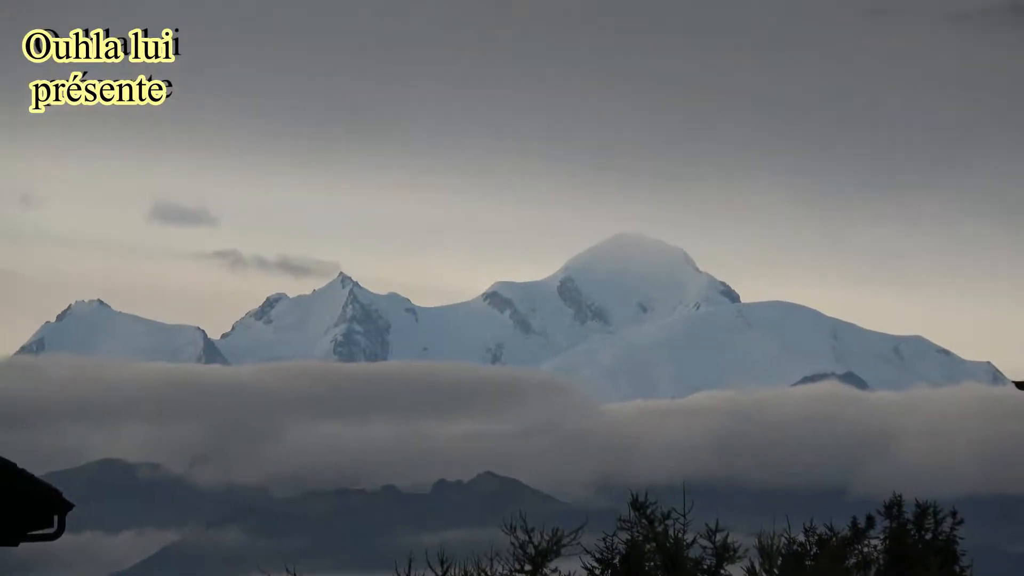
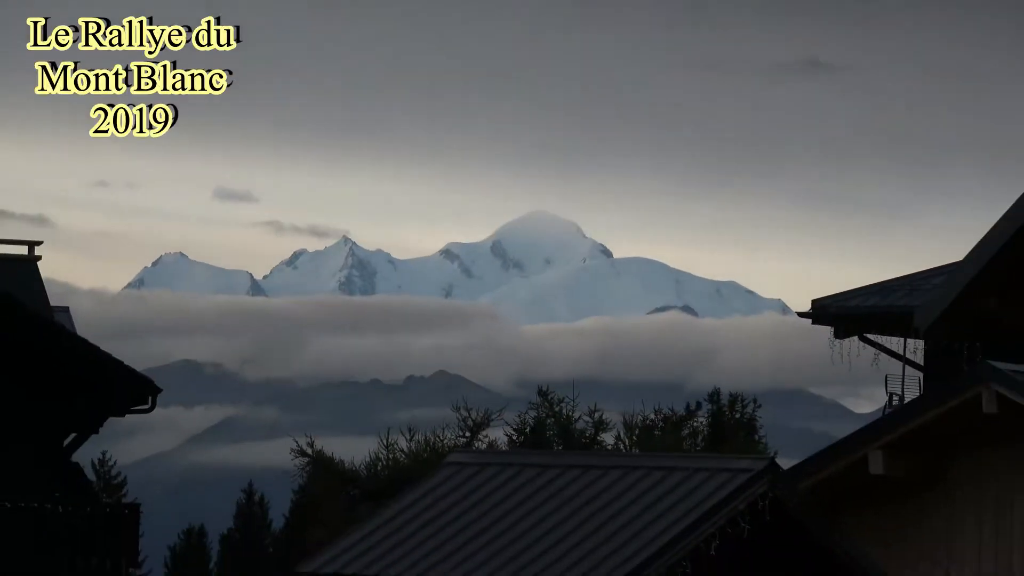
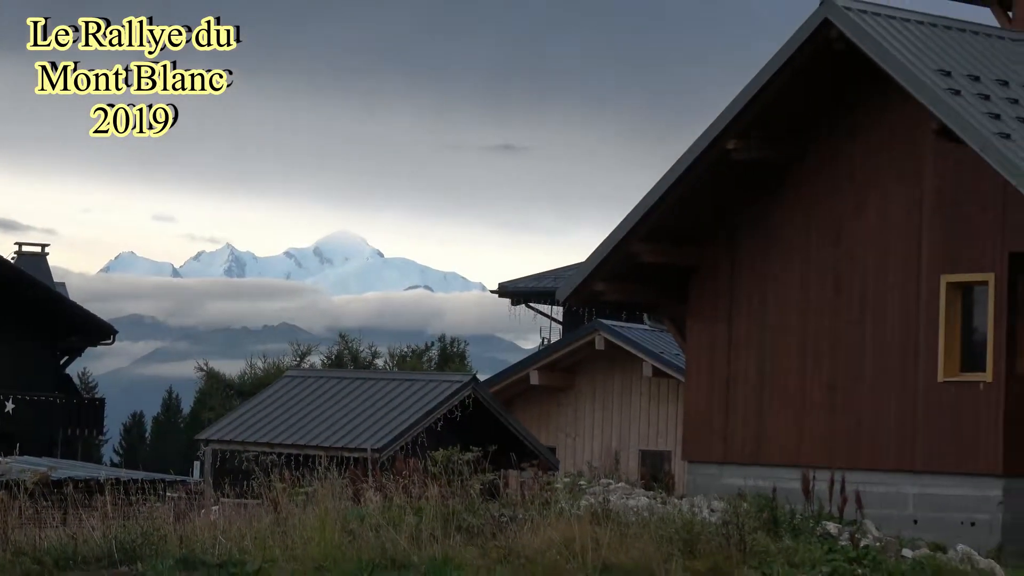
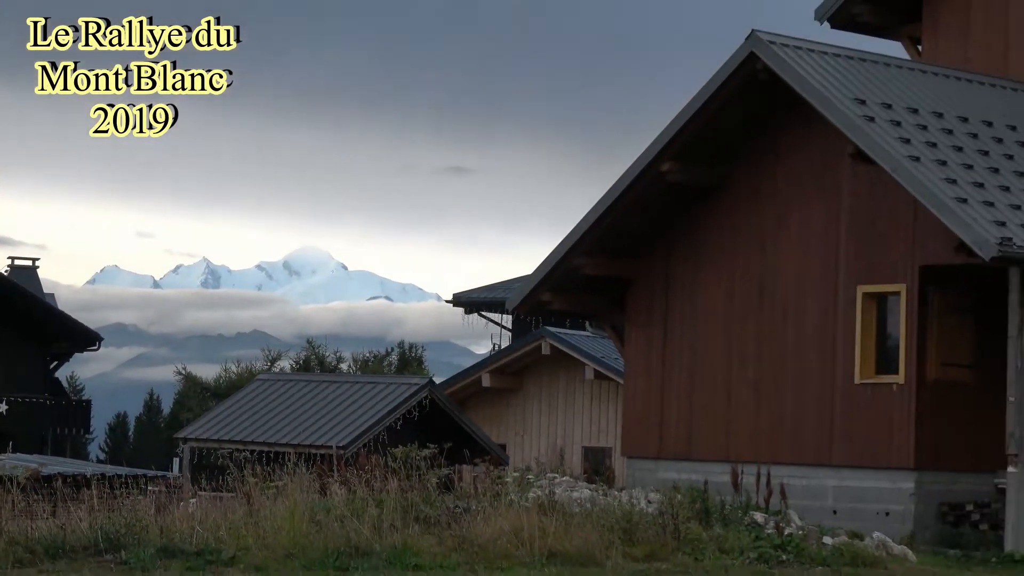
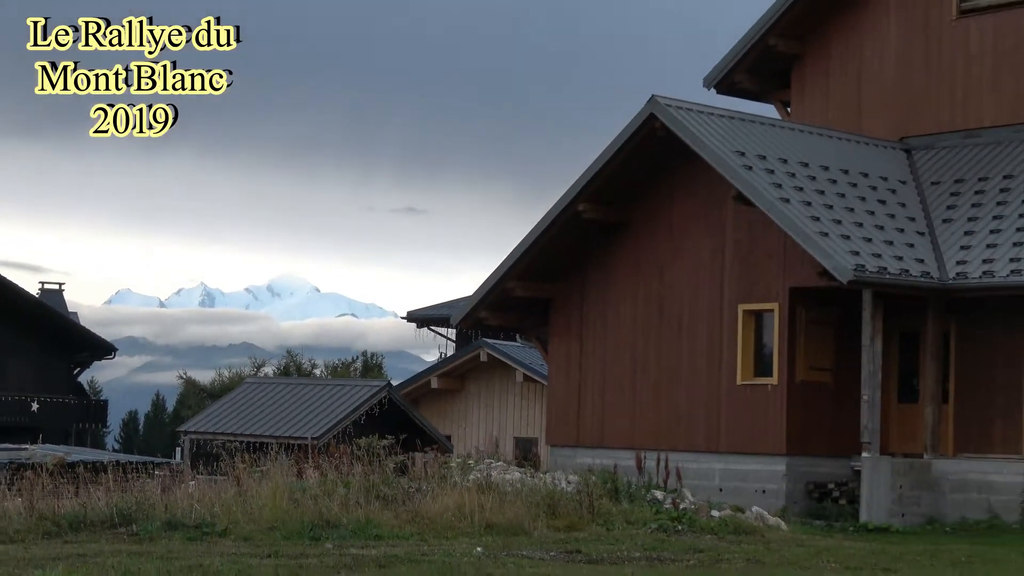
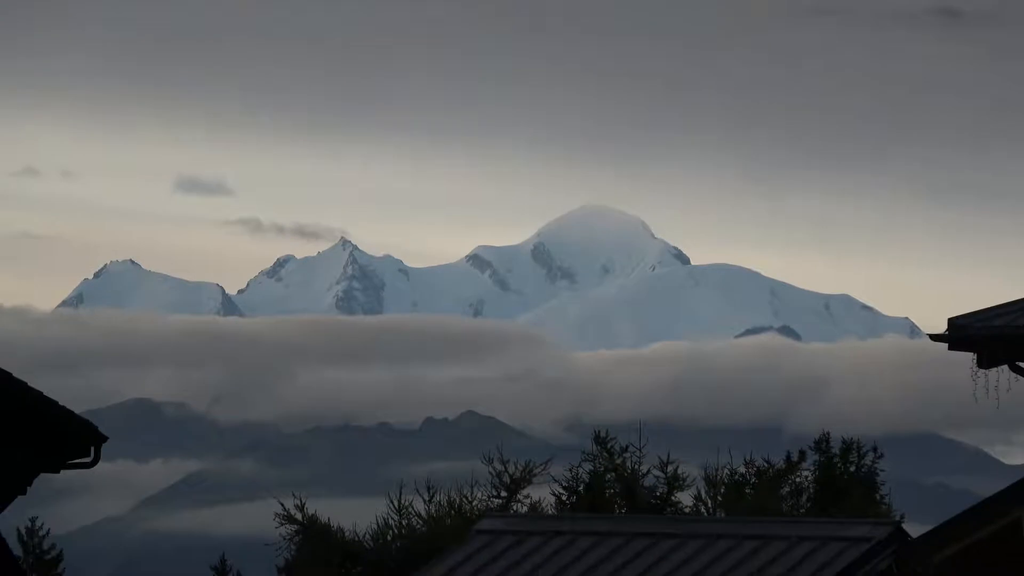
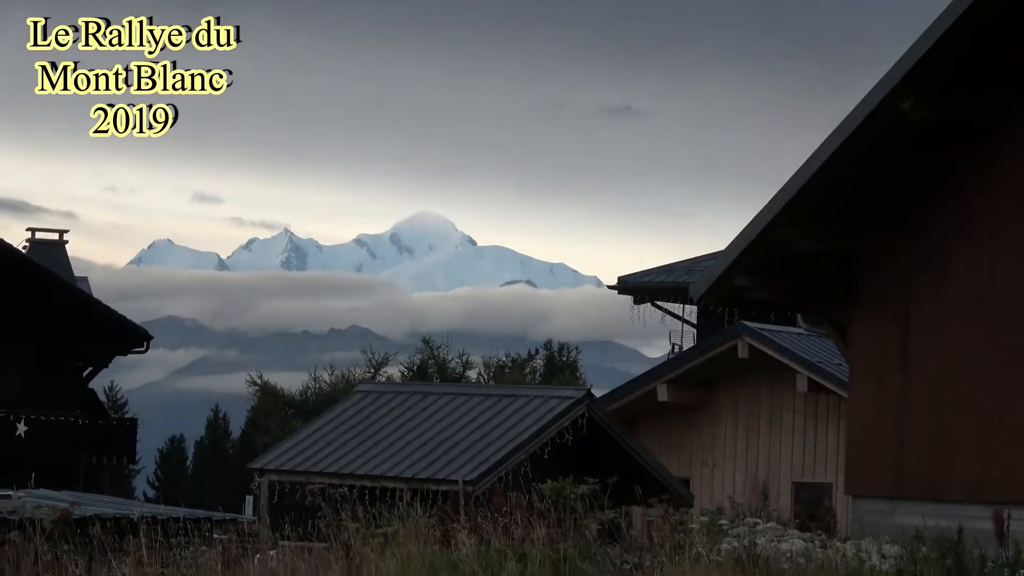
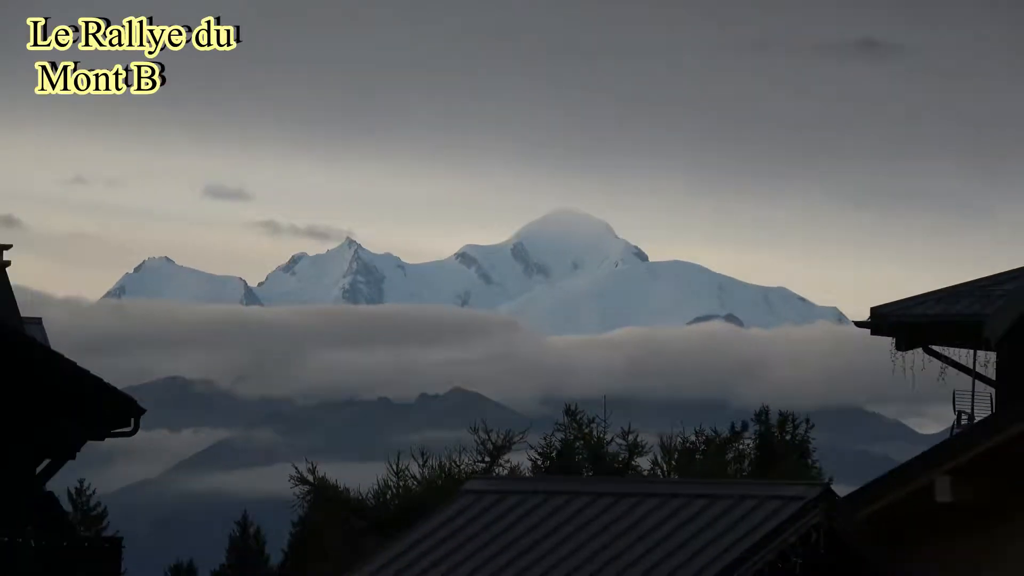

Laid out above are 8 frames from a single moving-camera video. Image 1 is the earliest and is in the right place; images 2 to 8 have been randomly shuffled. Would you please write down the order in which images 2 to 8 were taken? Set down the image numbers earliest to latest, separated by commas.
6, 8, 2, 7, 3, 4, 5
